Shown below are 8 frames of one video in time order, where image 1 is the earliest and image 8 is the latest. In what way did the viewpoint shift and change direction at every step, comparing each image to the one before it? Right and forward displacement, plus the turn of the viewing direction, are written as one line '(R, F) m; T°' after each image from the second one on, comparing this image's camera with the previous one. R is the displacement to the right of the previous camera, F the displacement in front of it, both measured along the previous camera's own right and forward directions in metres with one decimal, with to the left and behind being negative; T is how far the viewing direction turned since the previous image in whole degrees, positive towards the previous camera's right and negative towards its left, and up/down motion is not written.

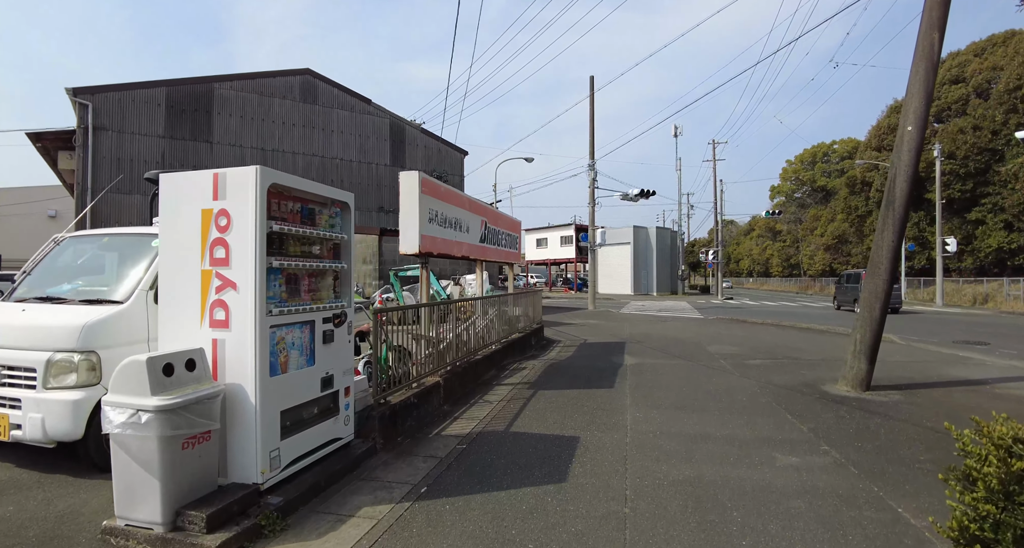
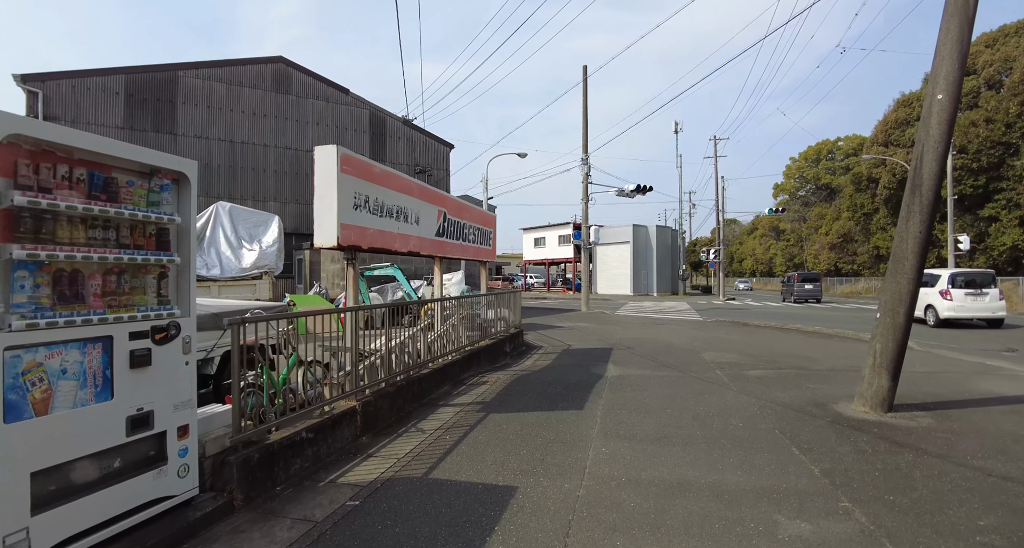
(+0.7, +1.3) m; 0°
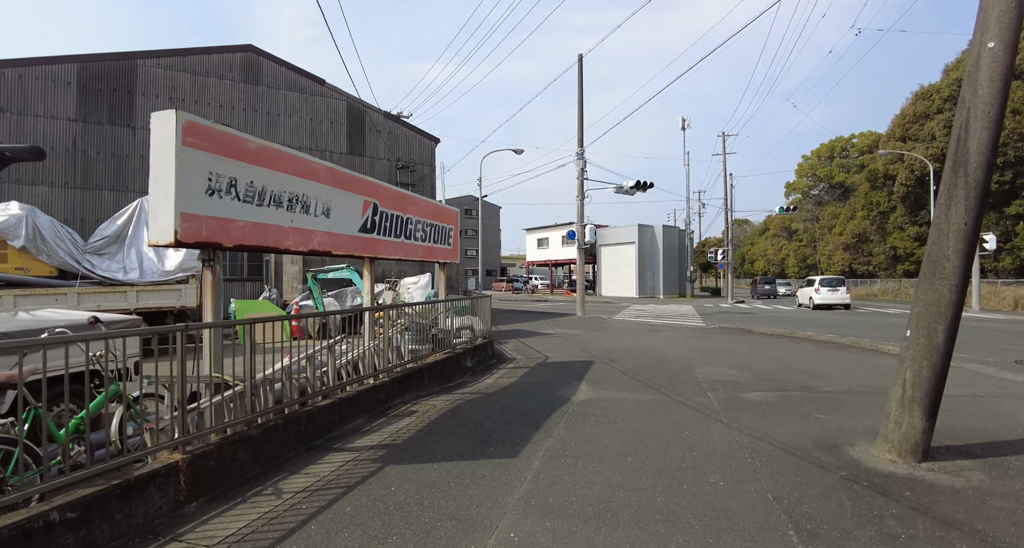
(+0.9, +1.4) m; -1°
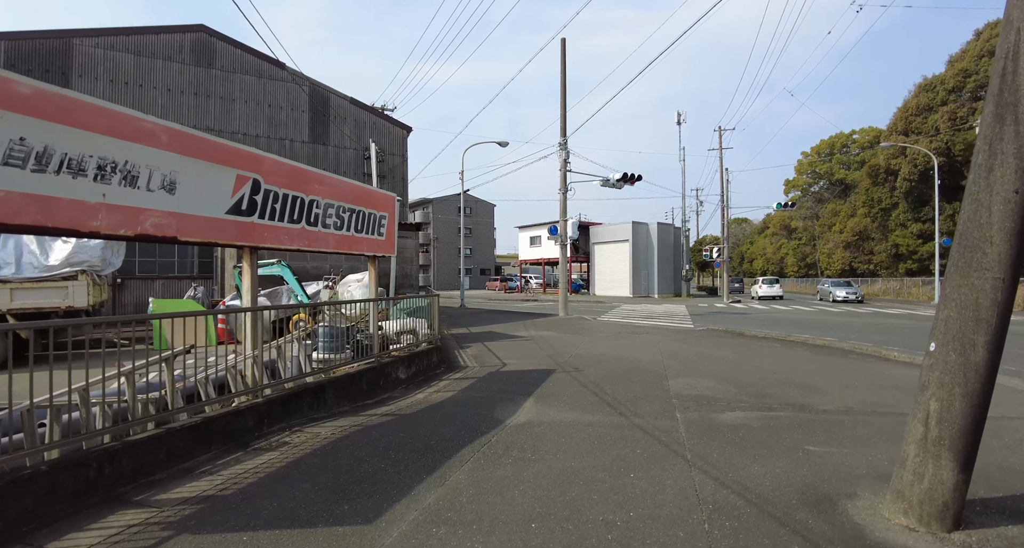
(+0.9, +1.4) m; 0°
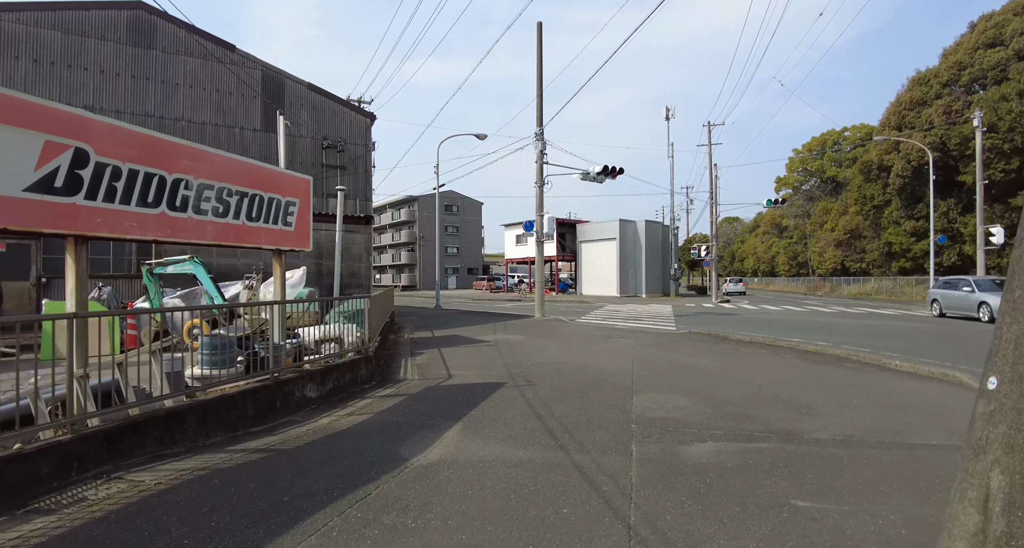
(+0.8, +1.3) m; +1°
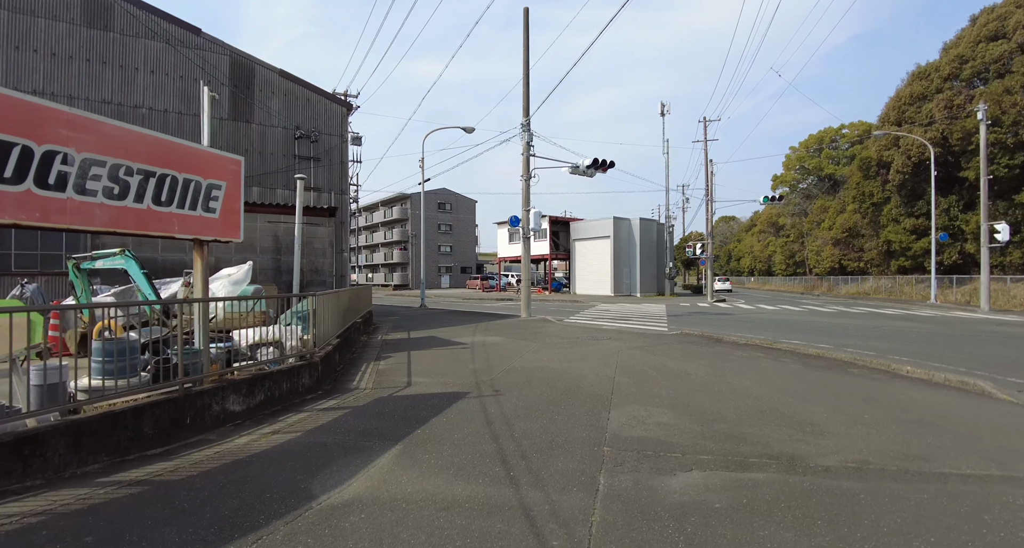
(+0.5, +0.9) m; 0°
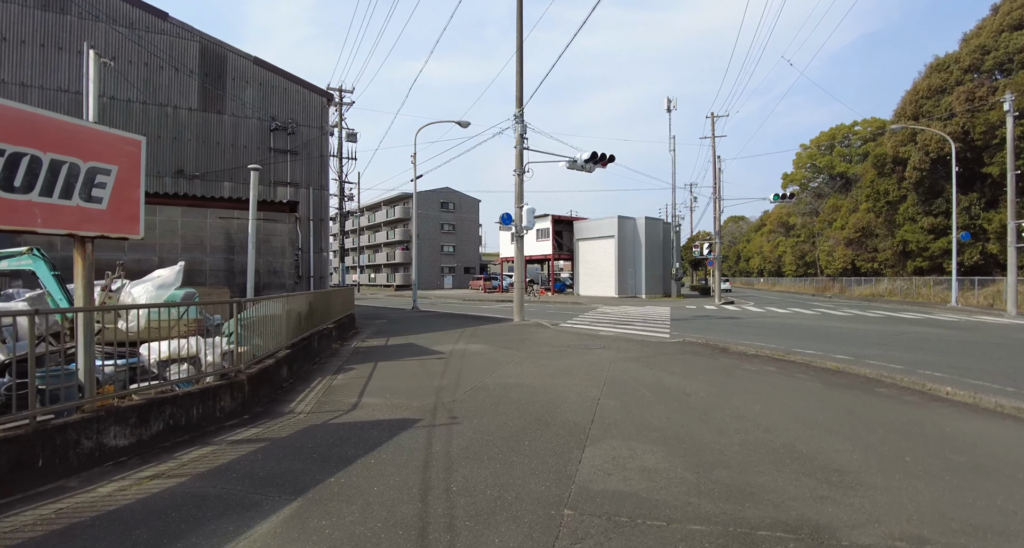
(+0.5, +1.1) m; -1°
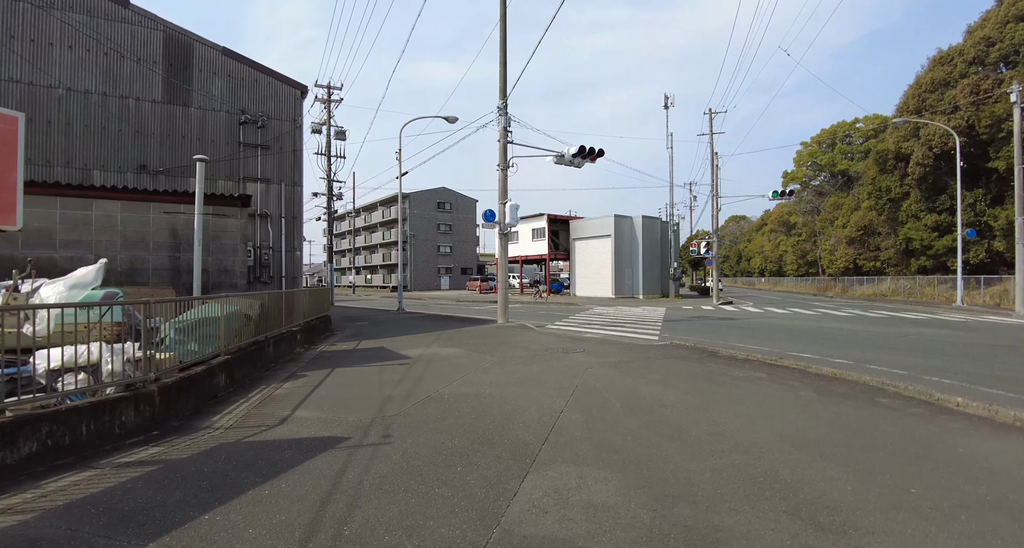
(+0.6, +0.8) m; 0°
